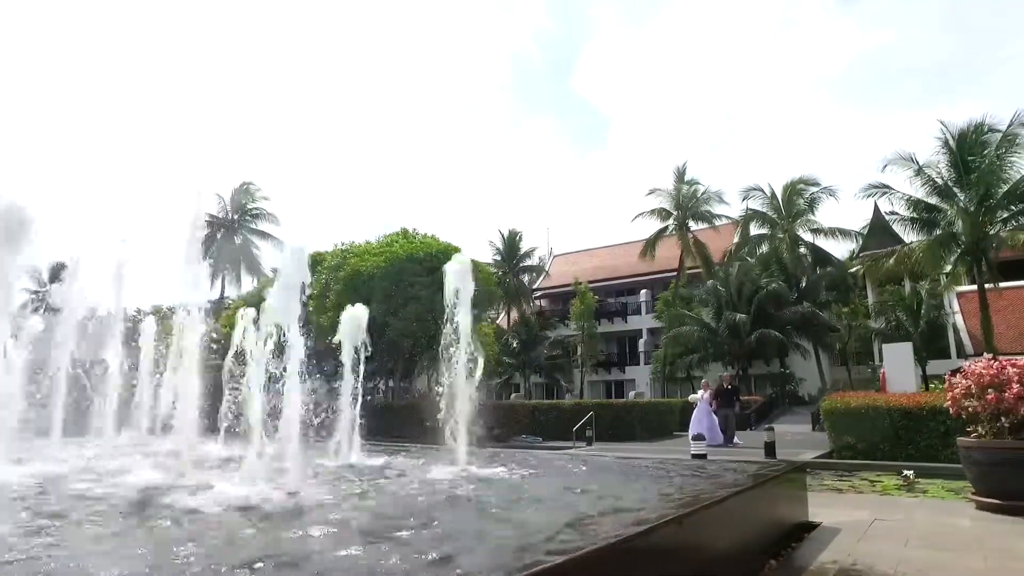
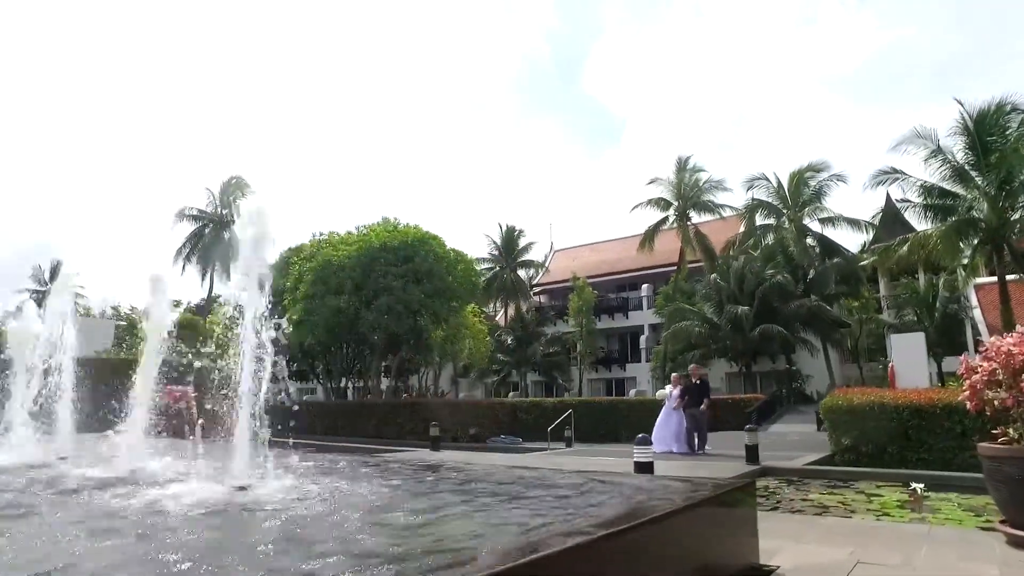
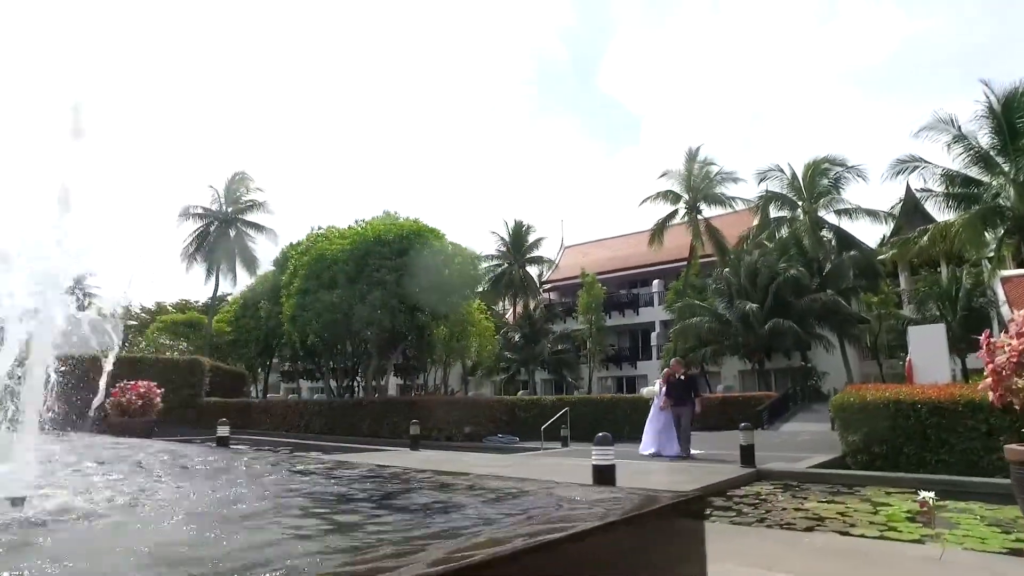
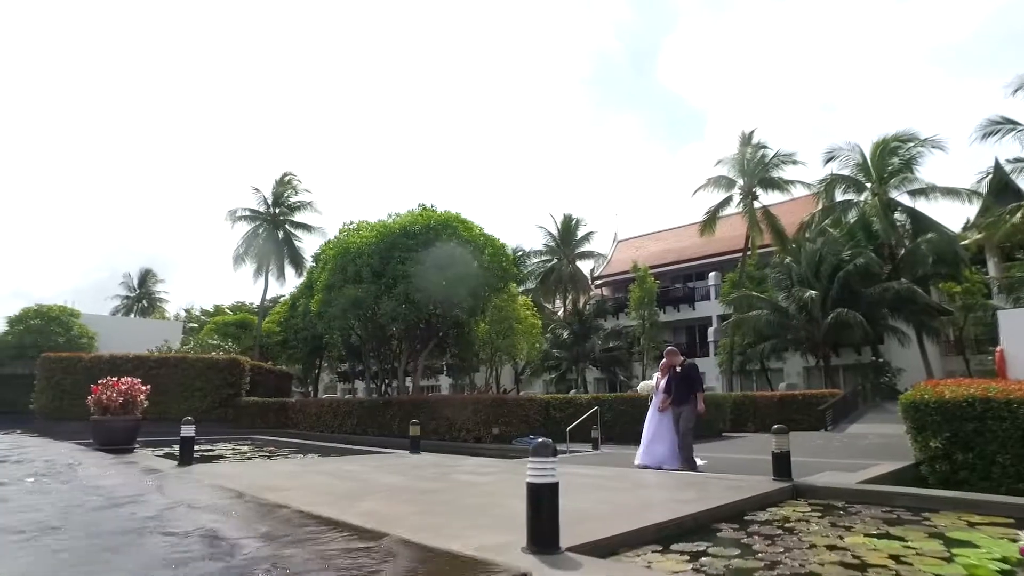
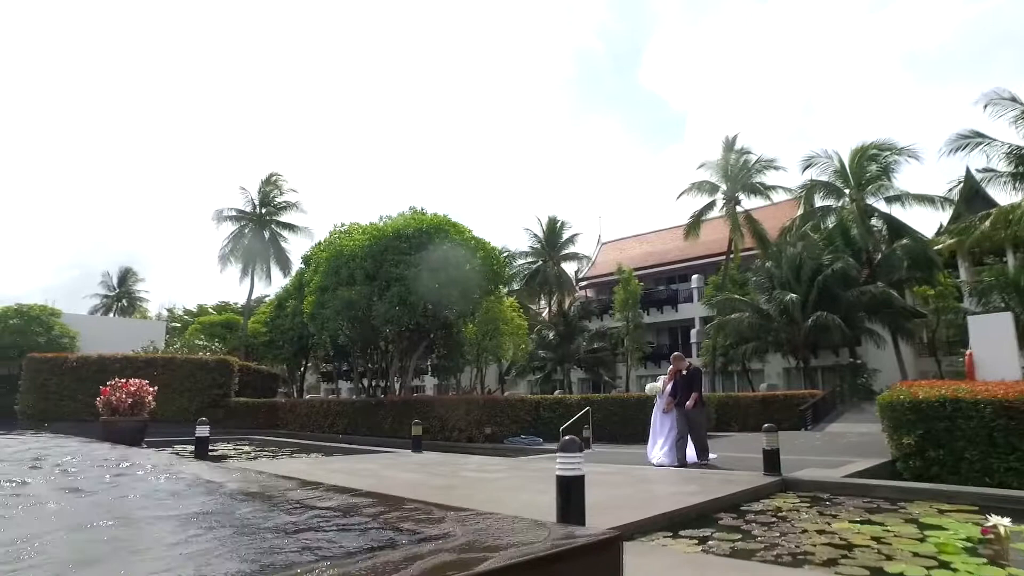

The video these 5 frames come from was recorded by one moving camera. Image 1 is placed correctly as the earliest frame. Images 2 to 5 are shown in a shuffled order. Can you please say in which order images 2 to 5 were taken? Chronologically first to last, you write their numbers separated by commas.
2, 3, 5, 4
